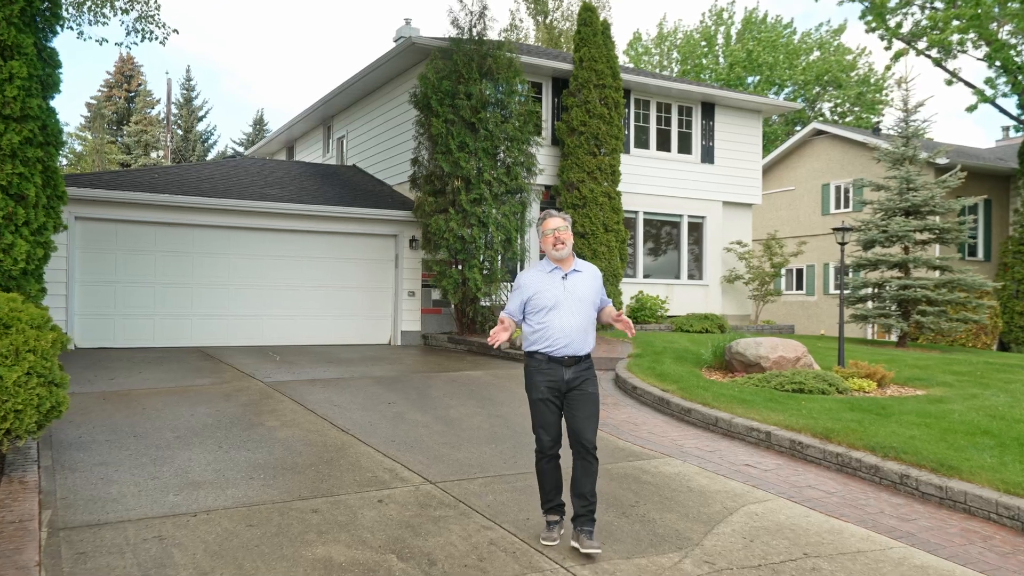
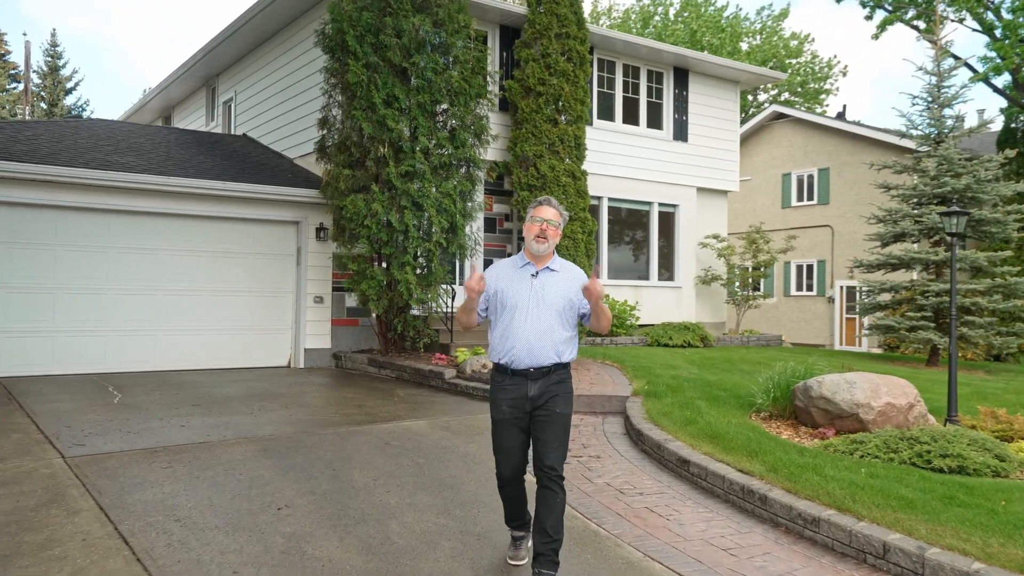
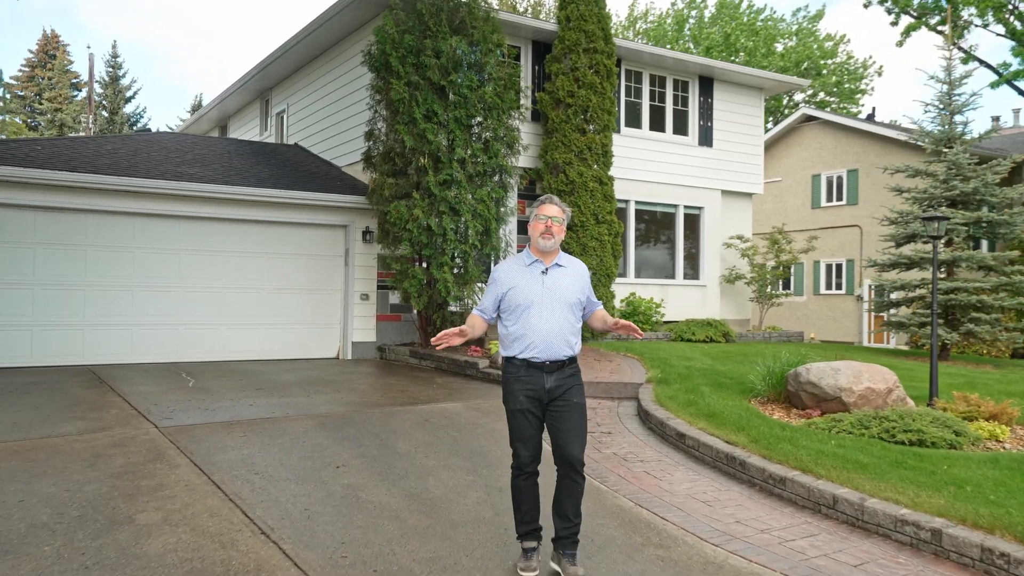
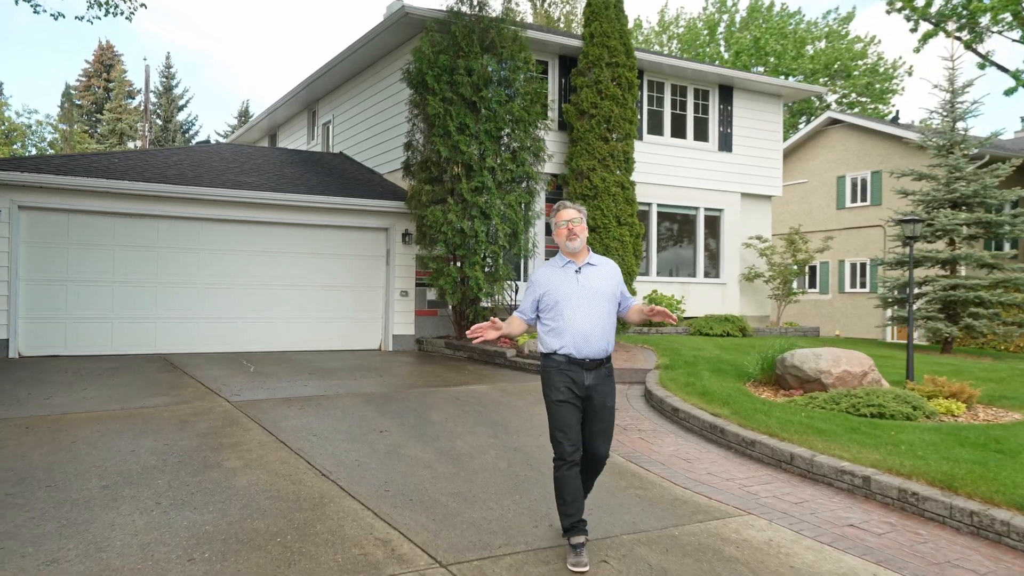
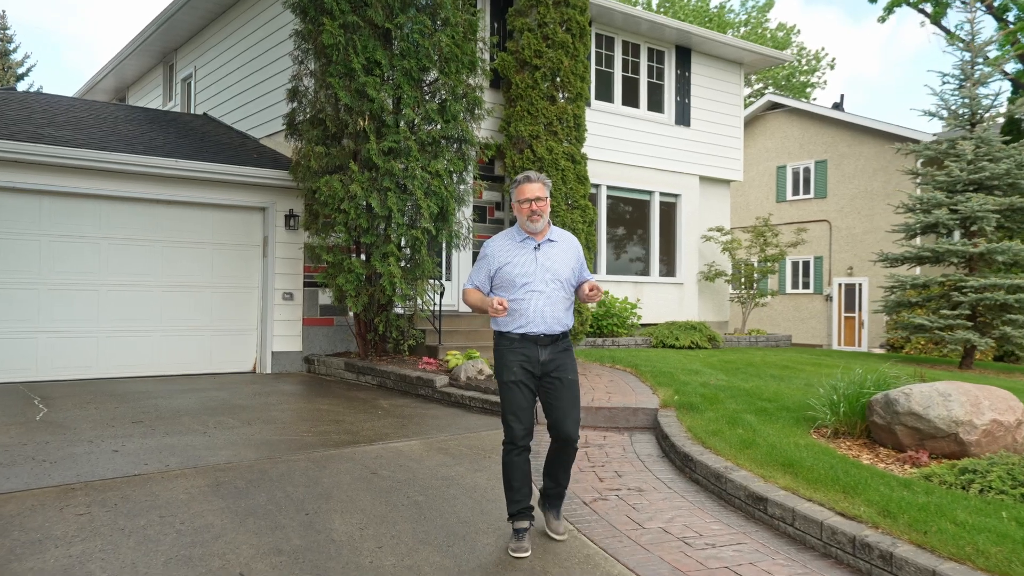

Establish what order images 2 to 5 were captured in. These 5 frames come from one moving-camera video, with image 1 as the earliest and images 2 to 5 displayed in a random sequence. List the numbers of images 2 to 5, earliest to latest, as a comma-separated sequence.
4, 3, 2, 5
